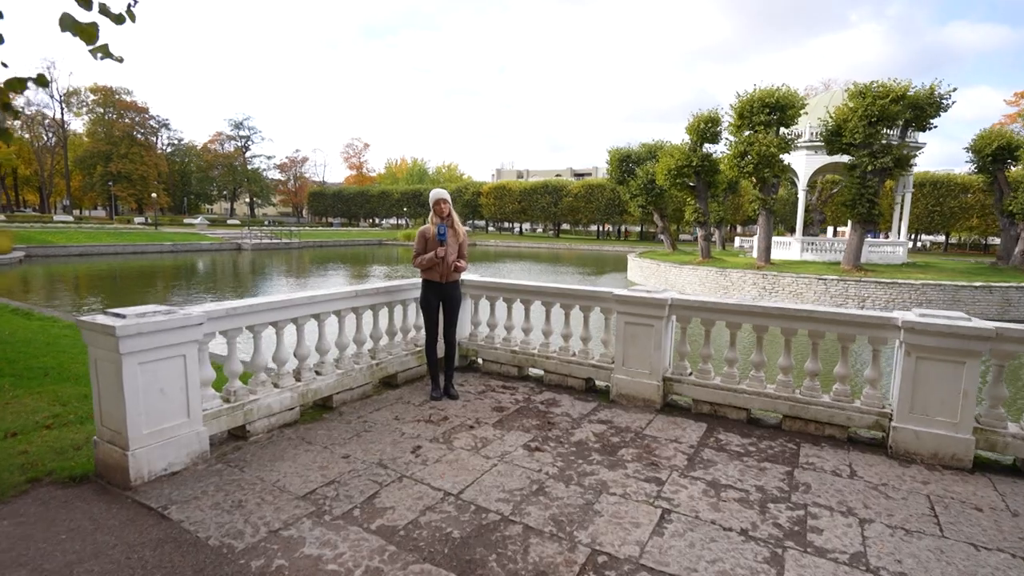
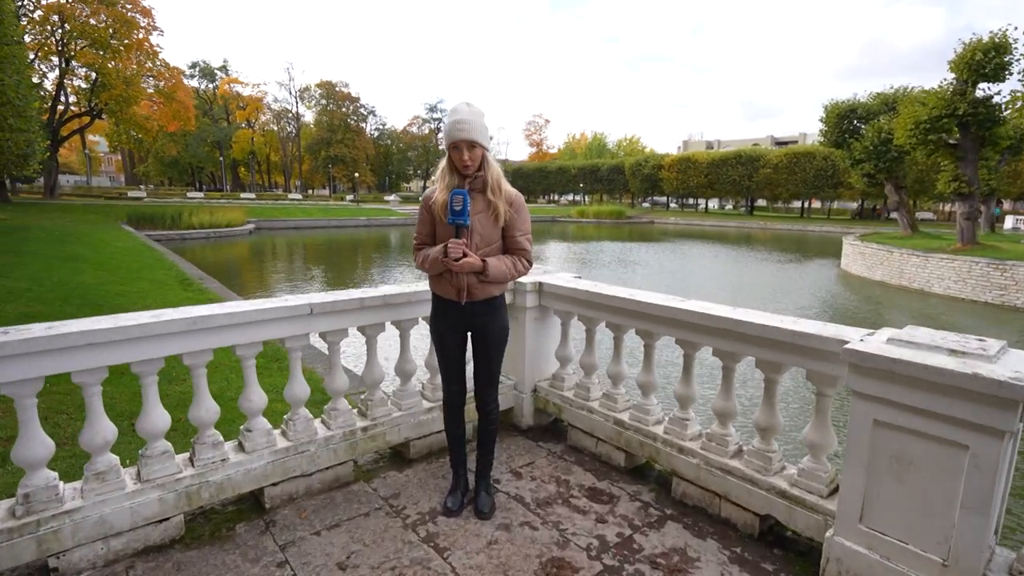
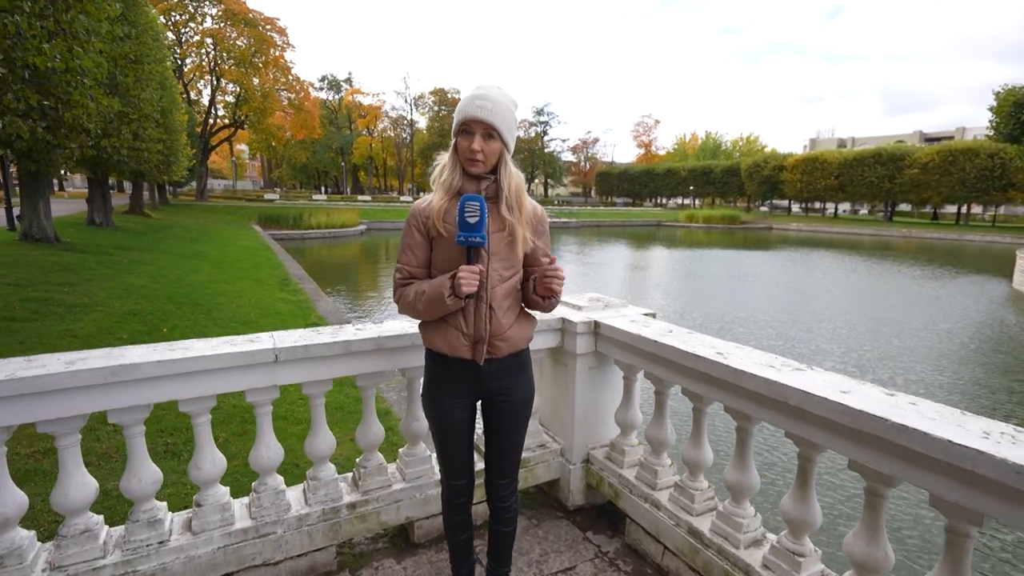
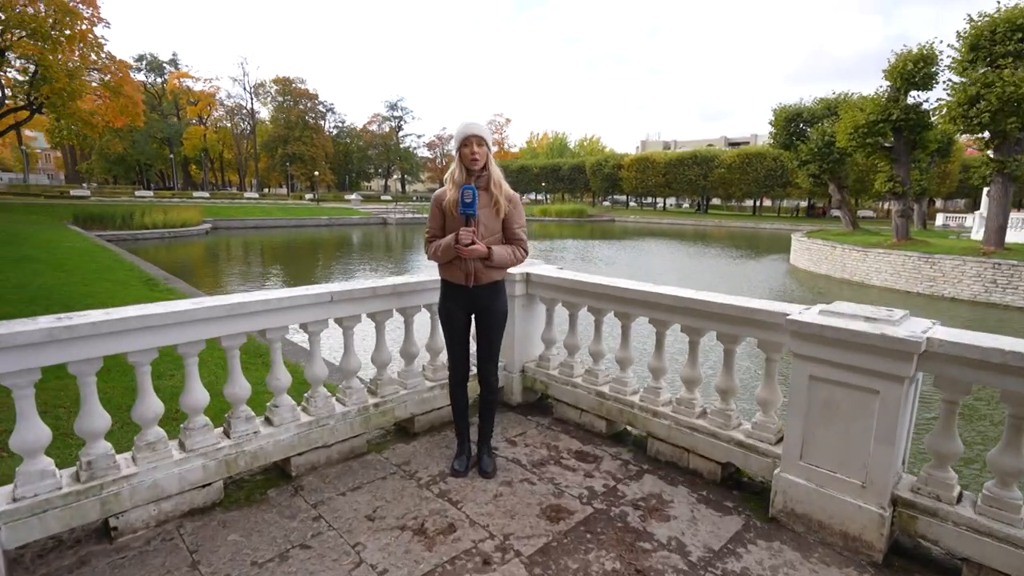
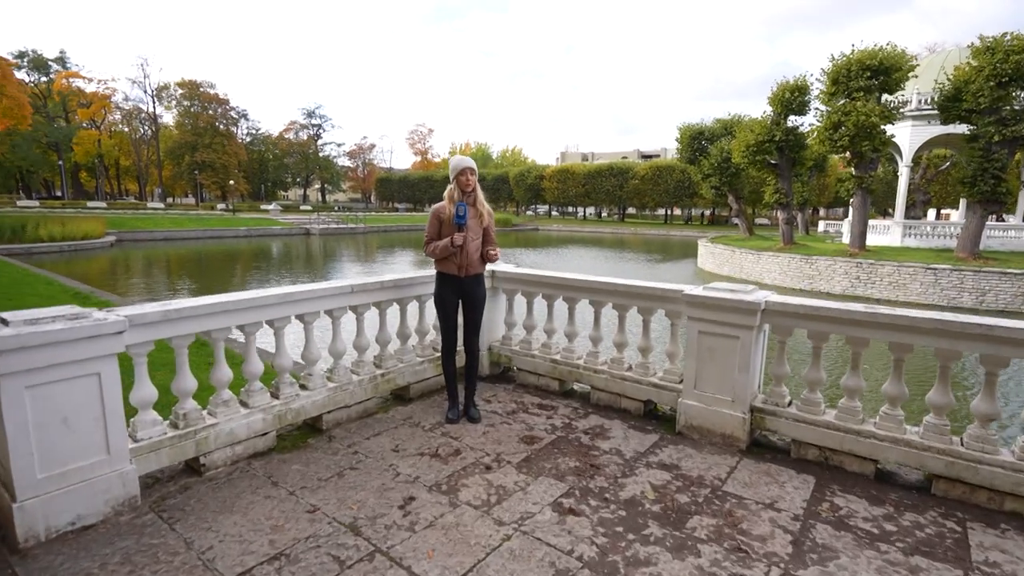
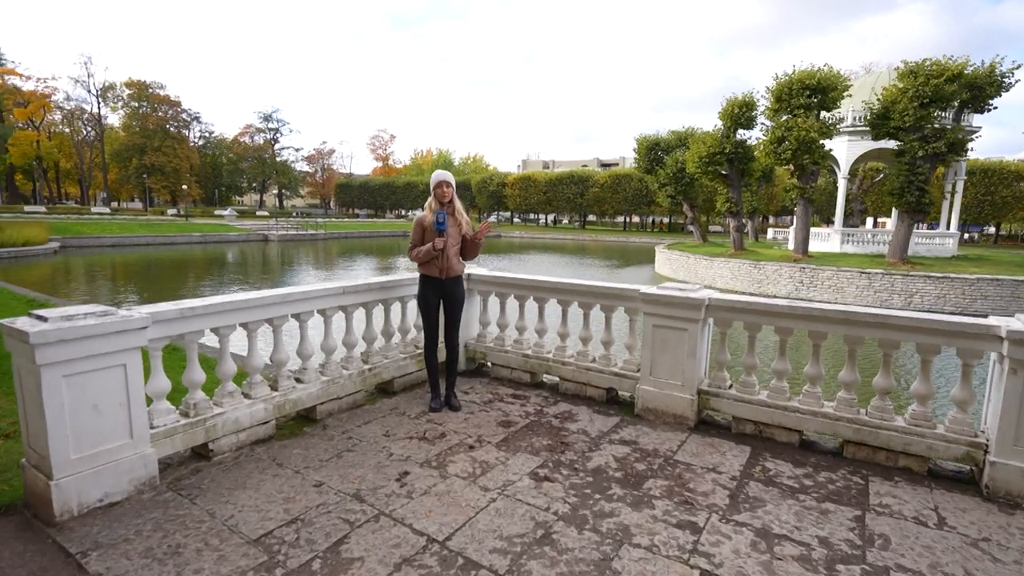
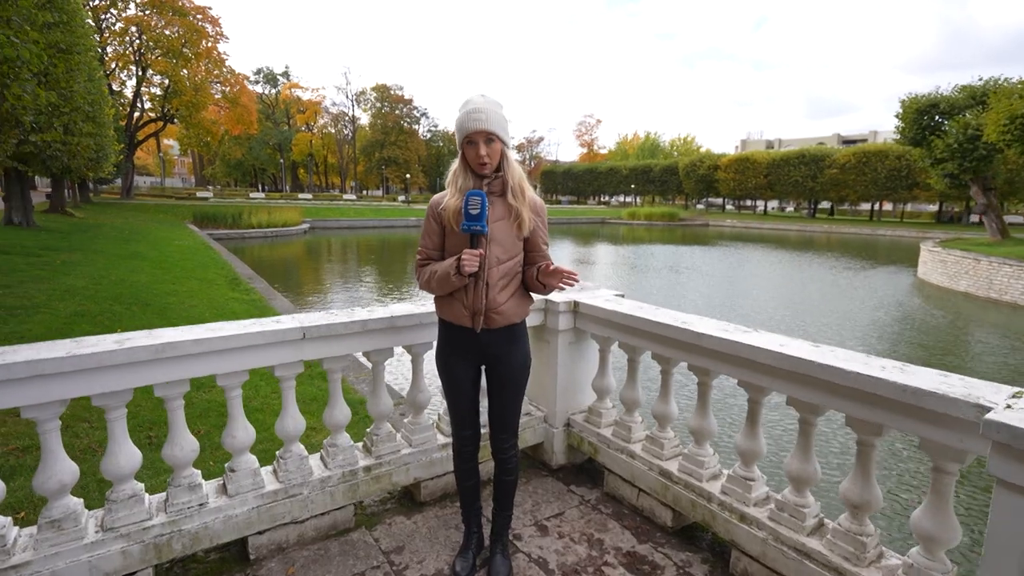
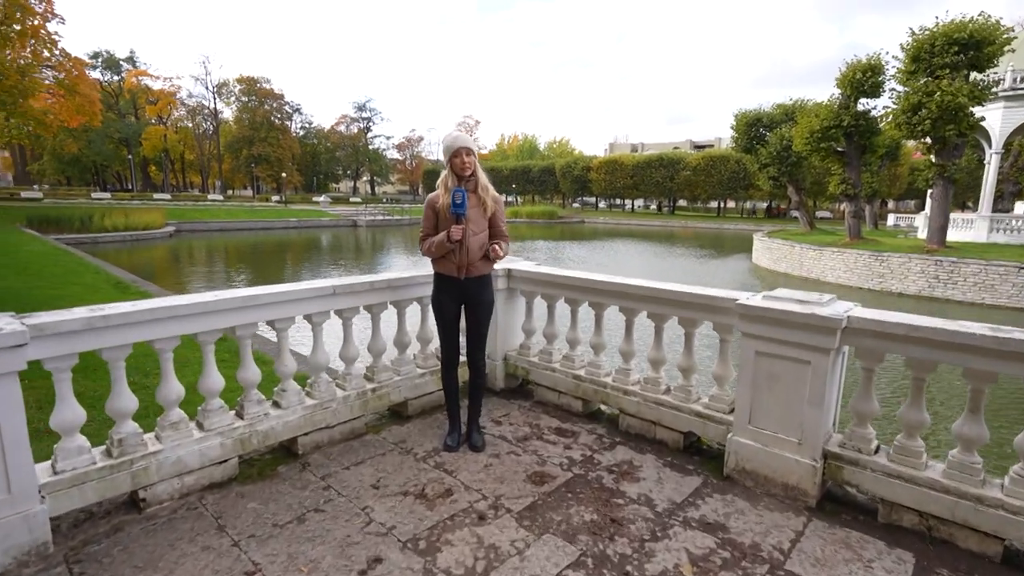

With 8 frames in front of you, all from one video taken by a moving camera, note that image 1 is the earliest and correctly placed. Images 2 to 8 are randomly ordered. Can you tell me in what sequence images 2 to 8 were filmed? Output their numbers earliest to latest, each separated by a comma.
6, 5, 8, 4, 2, 7, 3
